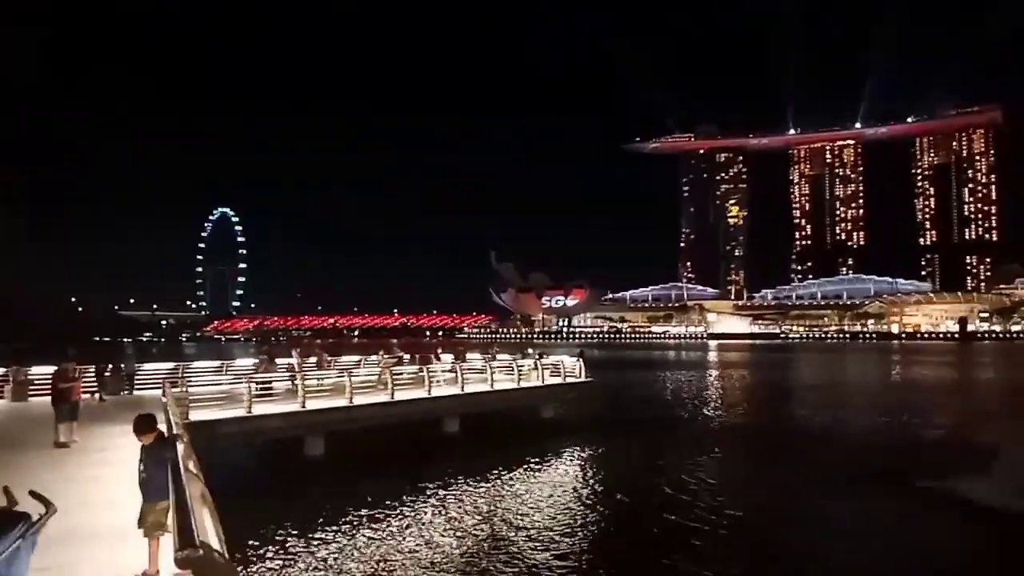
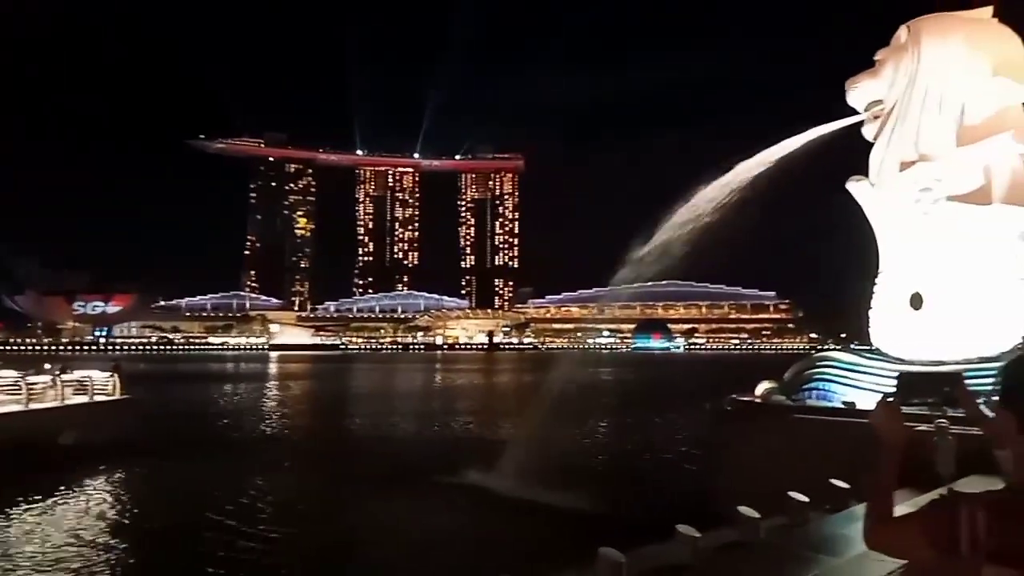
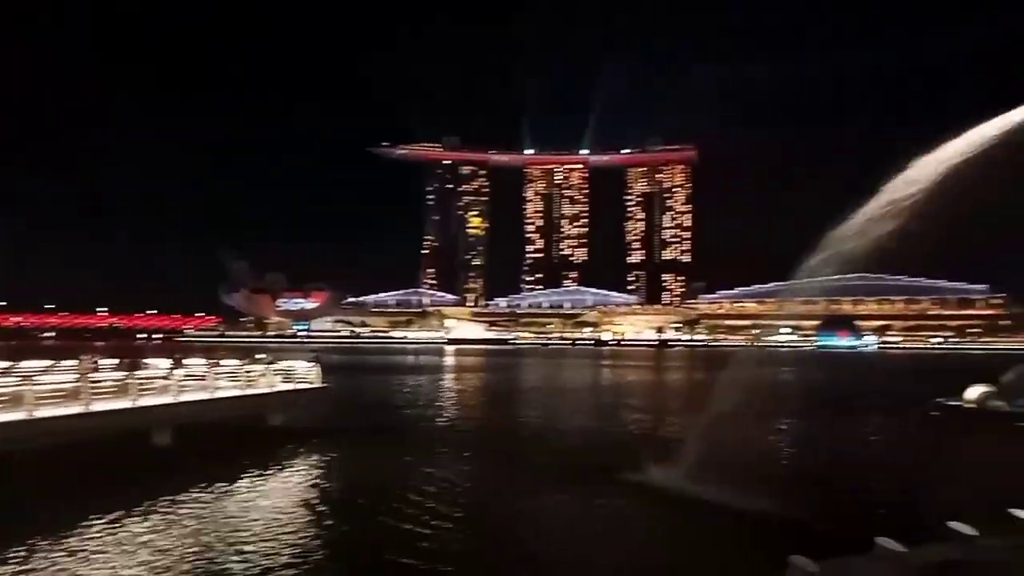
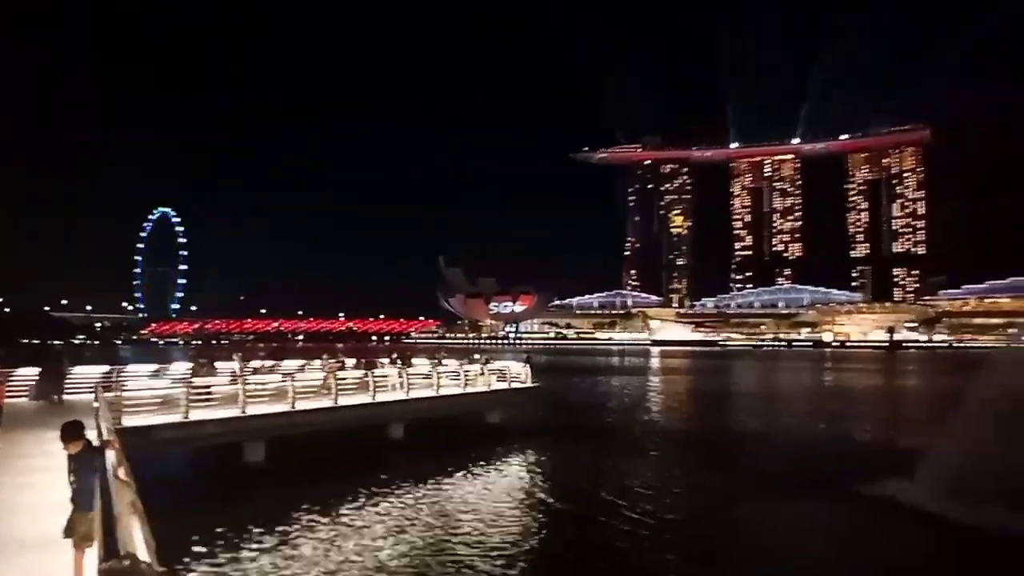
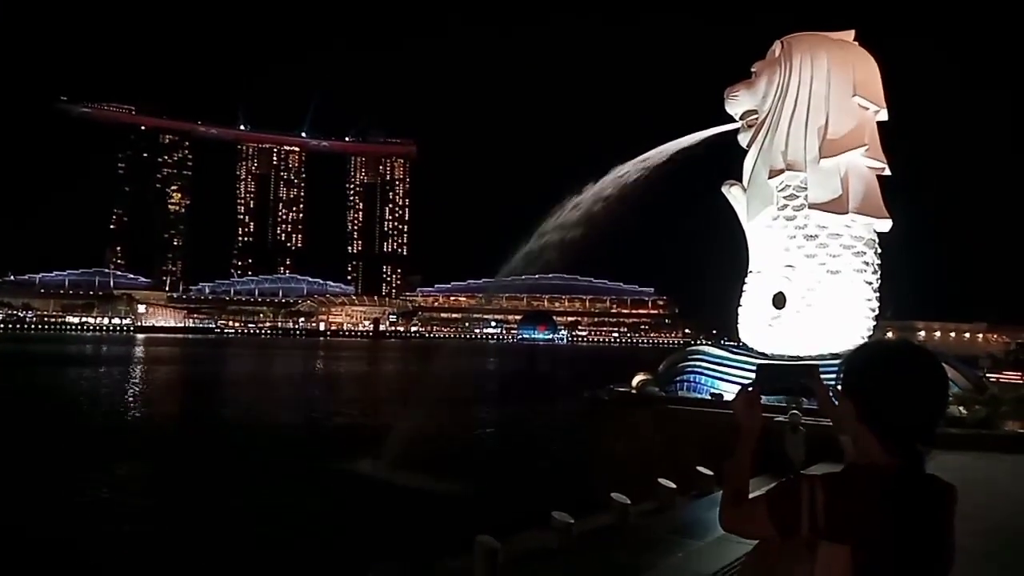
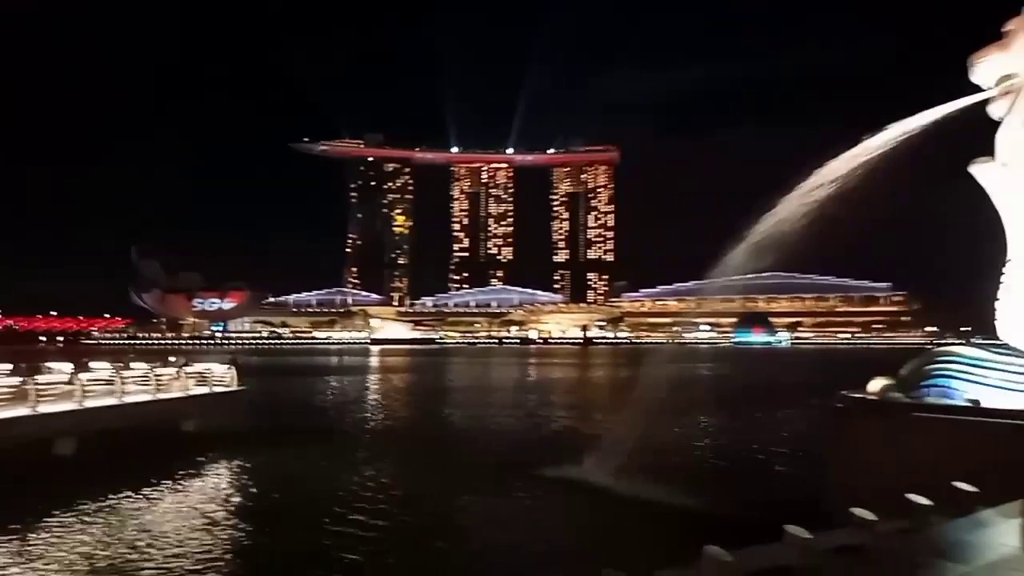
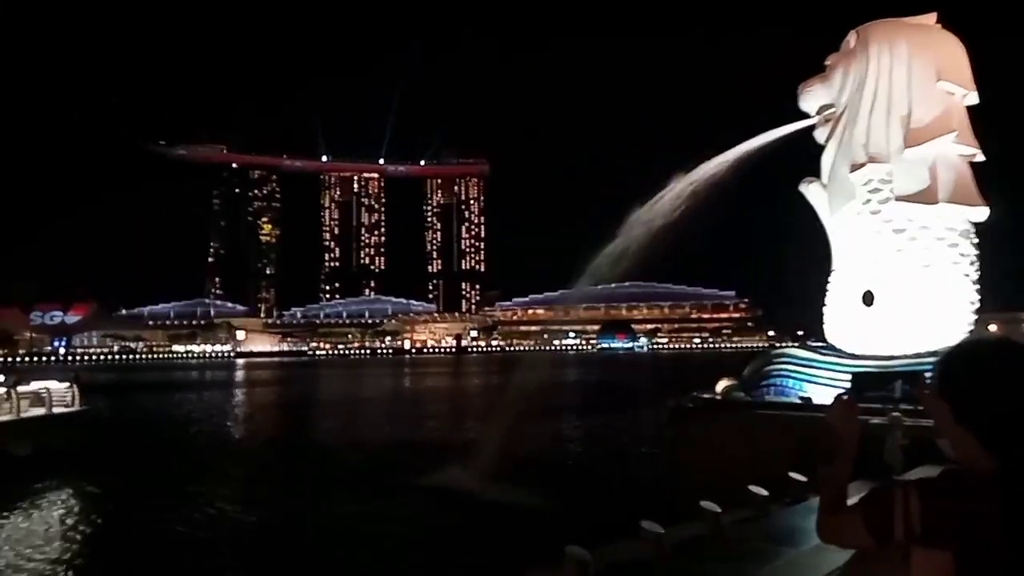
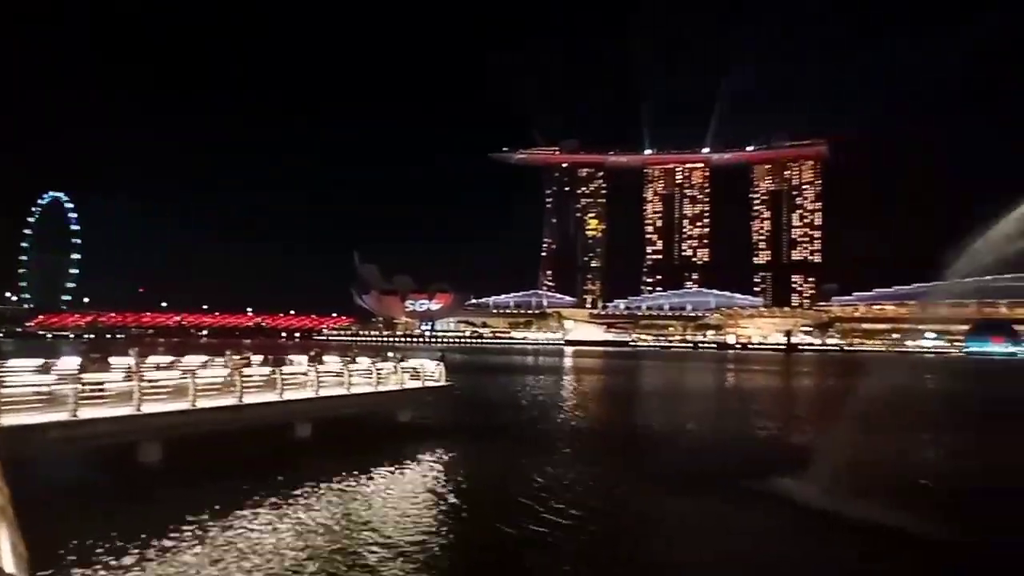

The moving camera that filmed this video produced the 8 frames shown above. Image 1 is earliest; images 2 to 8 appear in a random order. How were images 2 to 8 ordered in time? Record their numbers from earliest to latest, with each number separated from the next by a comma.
4, 8, 3, 6, 2, 5, 7
